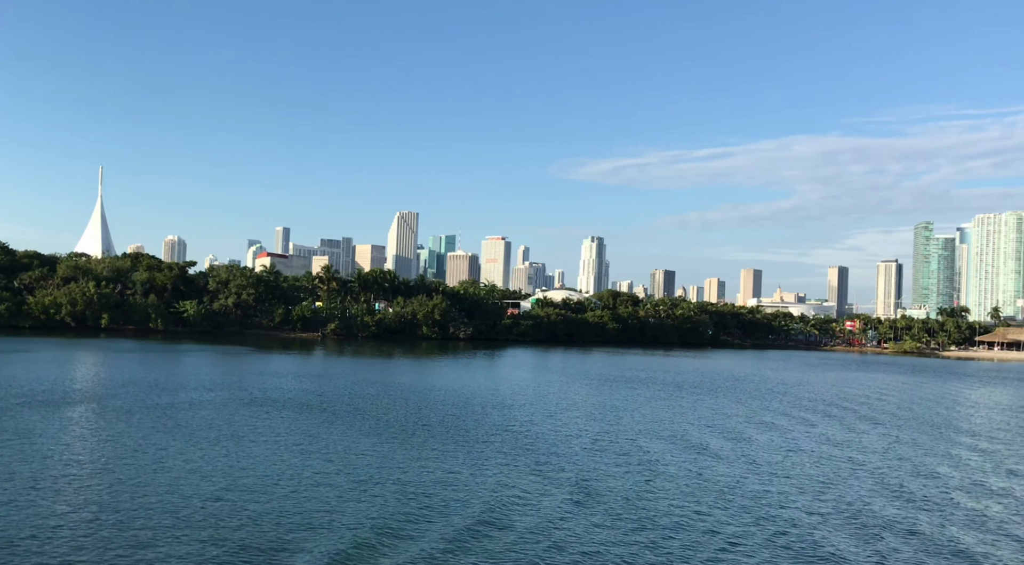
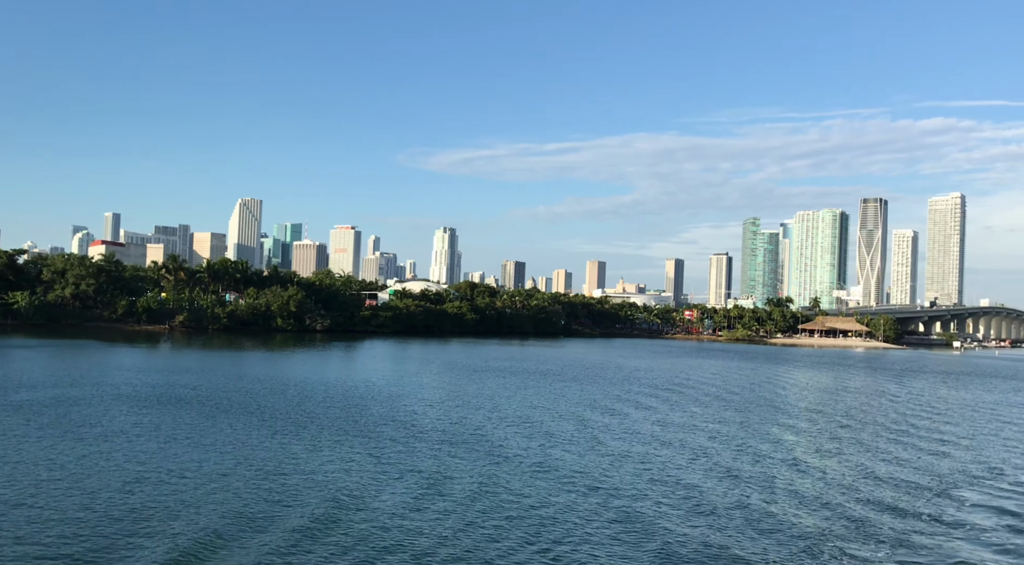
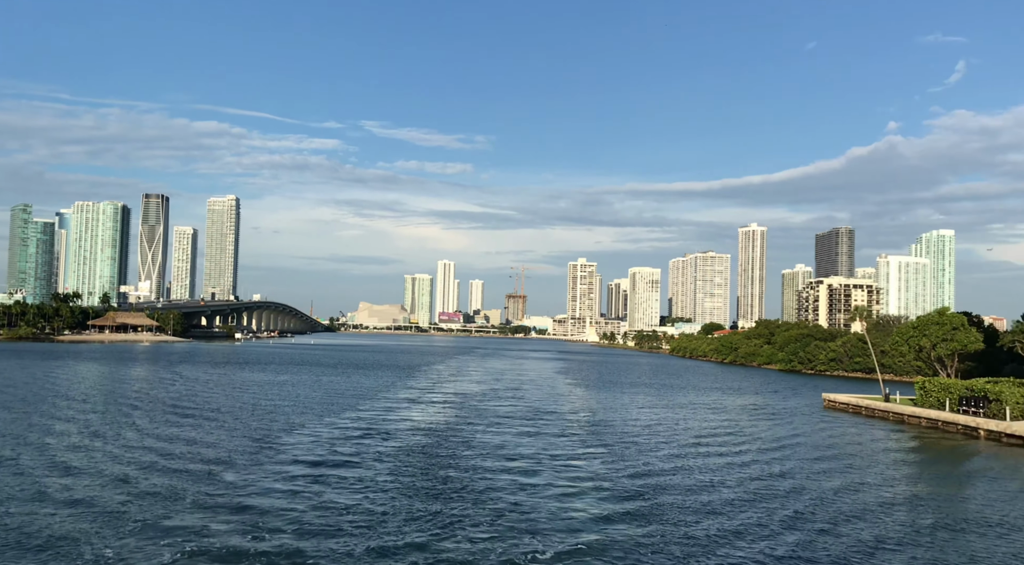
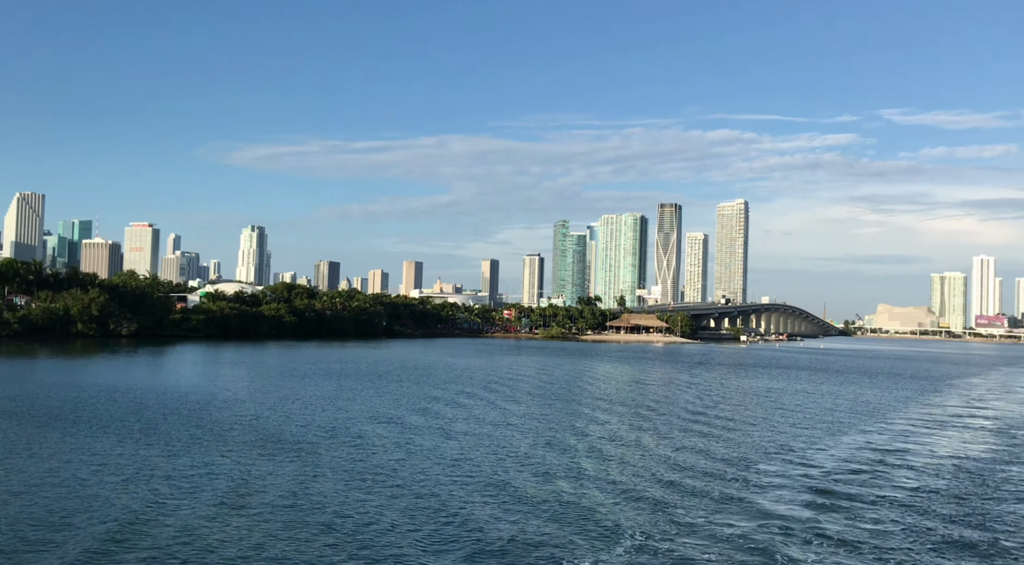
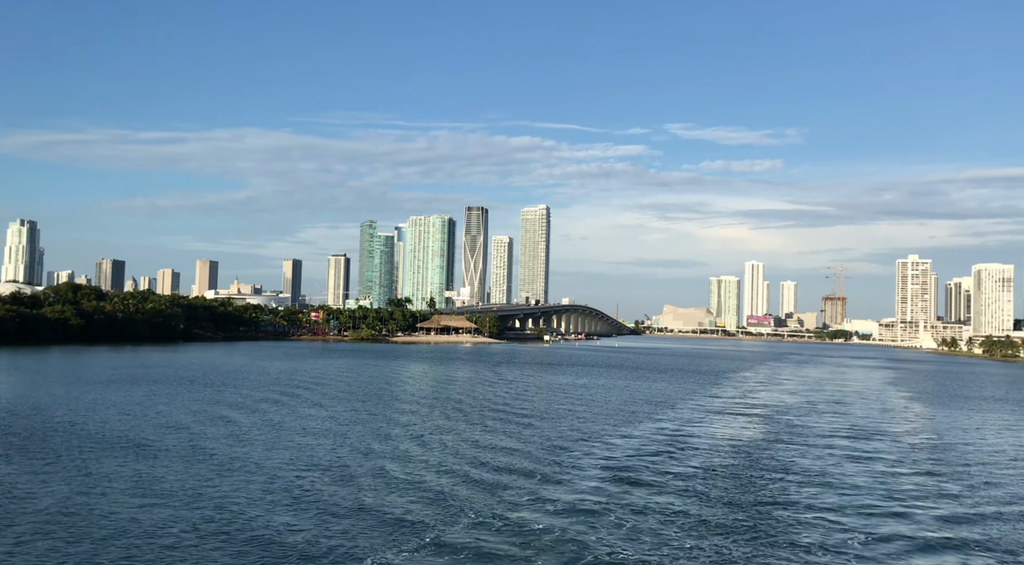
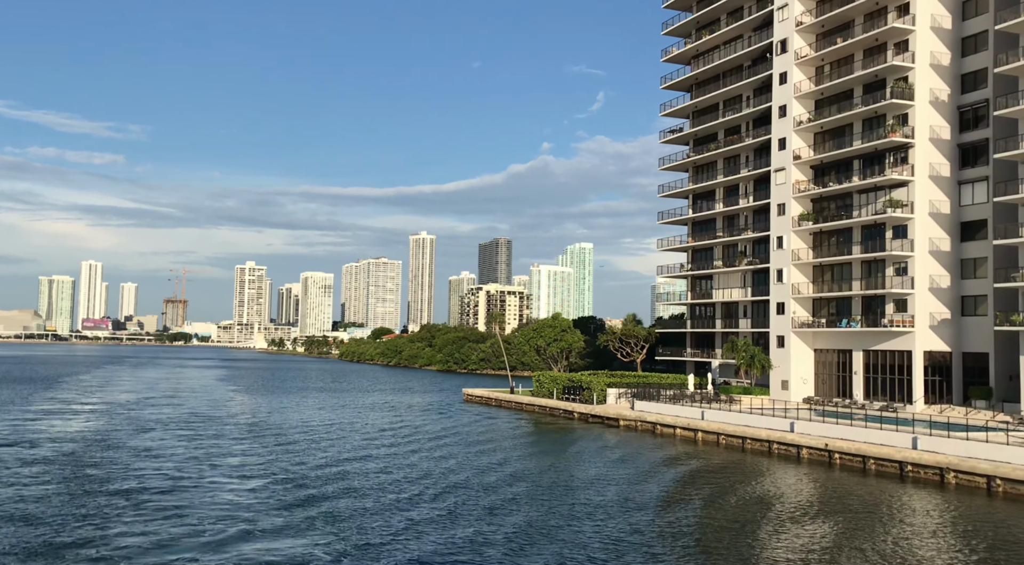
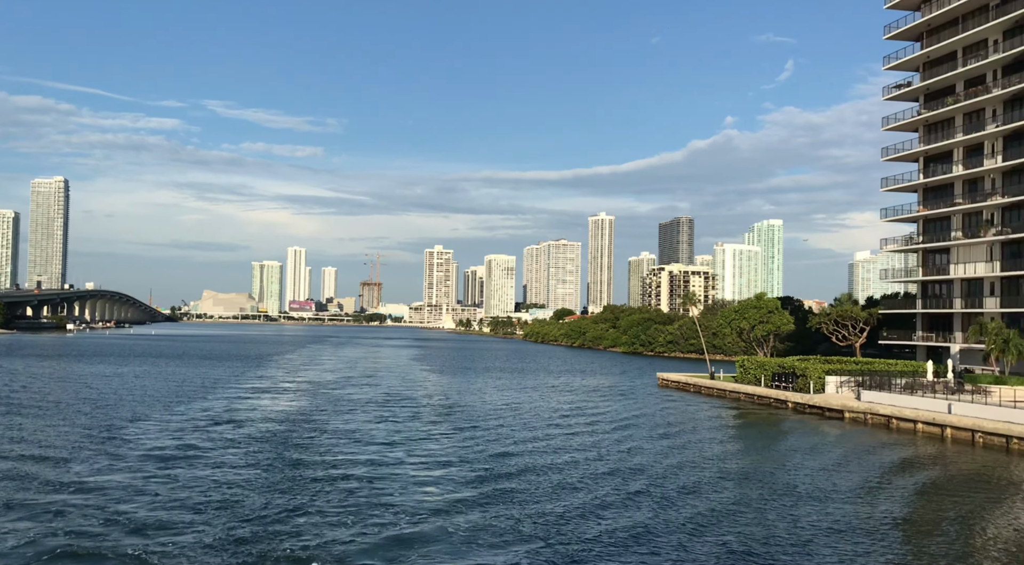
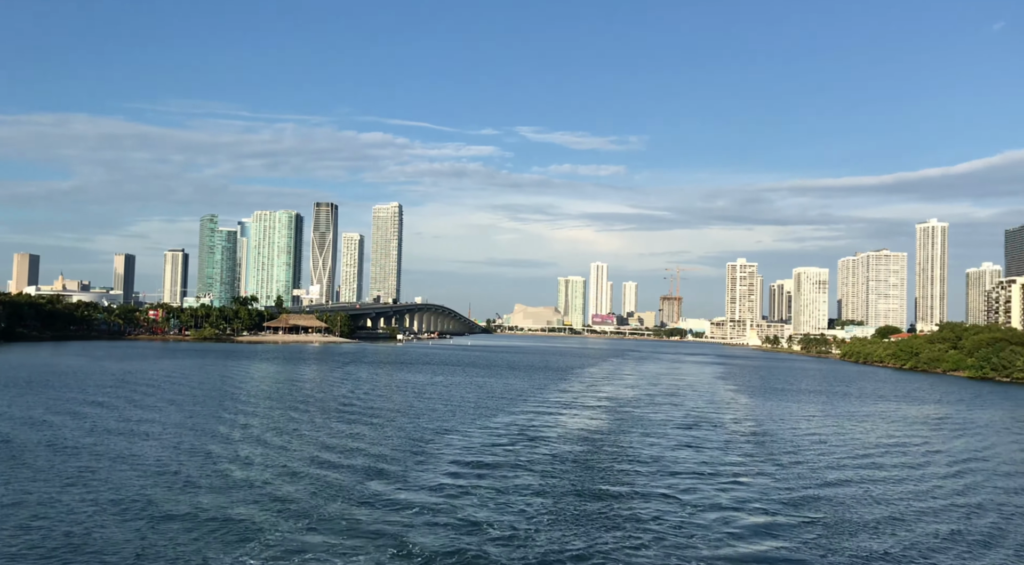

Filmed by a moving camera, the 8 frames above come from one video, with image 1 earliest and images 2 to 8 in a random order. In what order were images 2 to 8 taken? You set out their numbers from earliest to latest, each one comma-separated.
2, 4, 5, 8, 3, 7, 6
